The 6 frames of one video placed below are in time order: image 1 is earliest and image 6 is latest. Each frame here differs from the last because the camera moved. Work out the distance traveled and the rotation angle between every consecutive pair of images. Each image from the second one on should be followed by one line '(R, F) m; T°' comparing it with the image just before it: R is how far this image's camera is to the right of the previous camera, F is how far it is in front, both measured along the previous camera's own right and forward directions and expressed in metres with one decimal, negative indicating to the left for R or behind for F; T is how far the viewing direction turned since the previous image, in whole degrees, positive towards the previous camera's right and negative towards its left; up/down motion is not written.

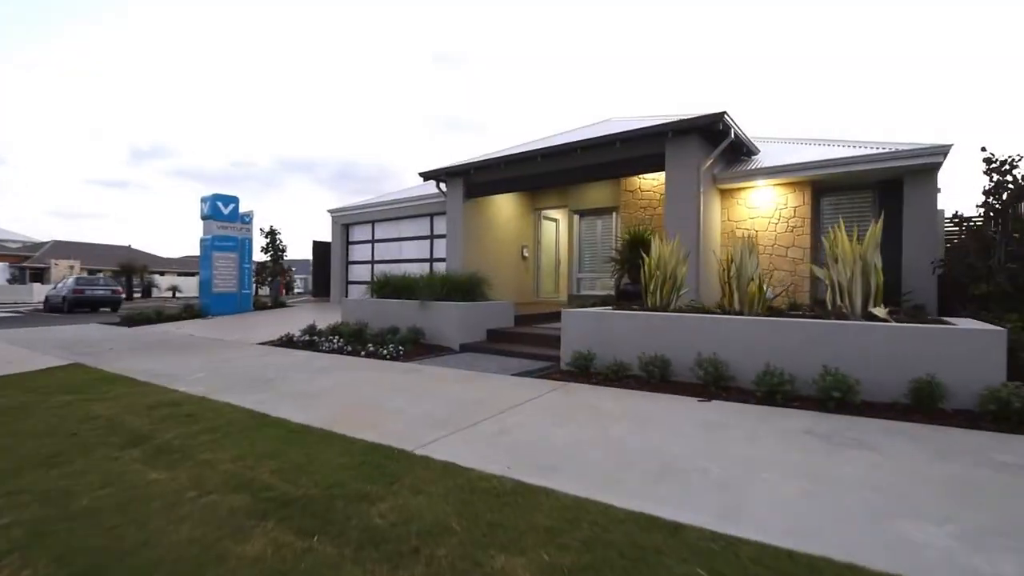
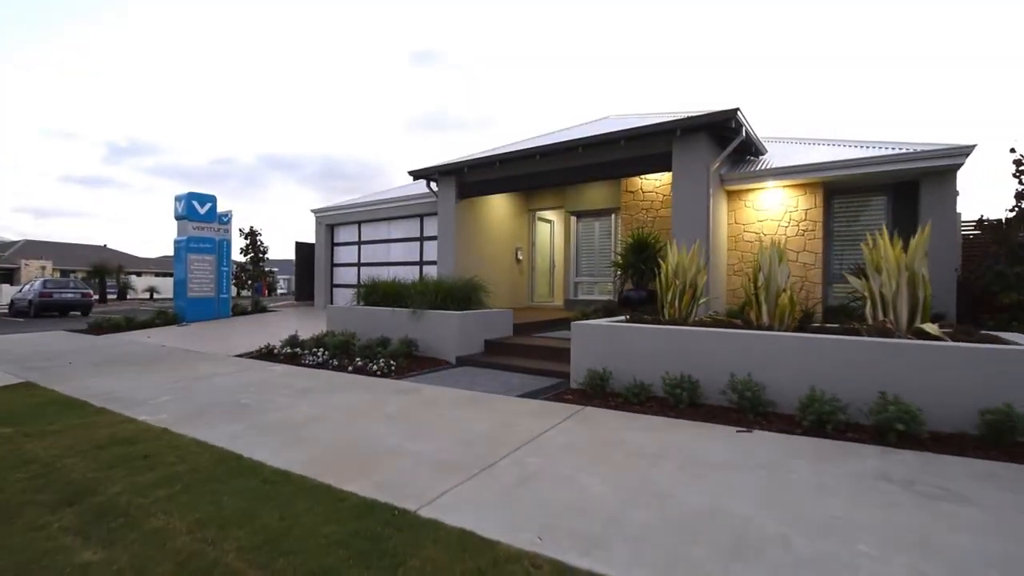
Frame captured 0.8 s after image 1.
(-0.2, +0.5) m; +2°
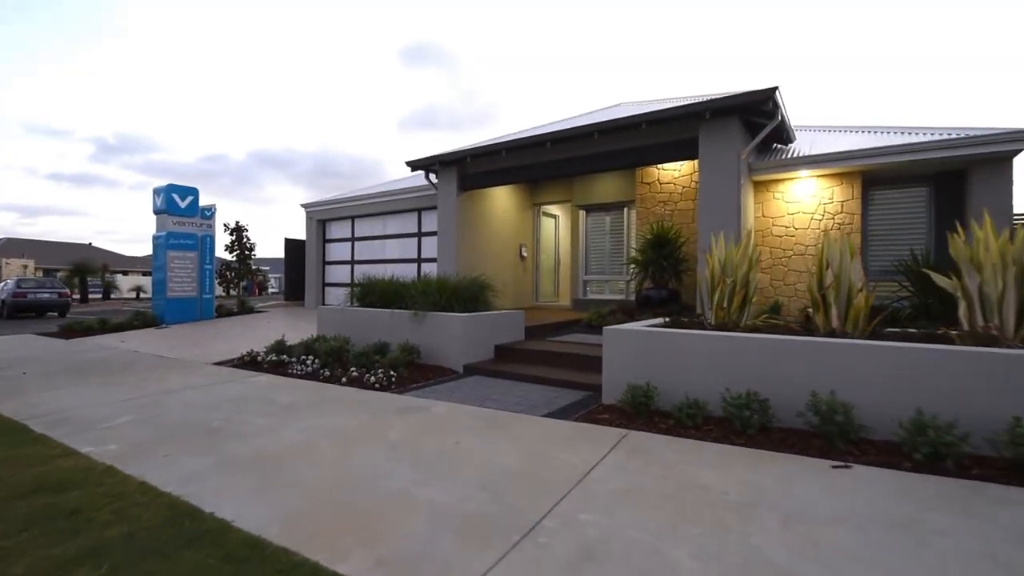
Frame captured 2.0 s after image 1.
(-0.3, +0.8) m; +1°
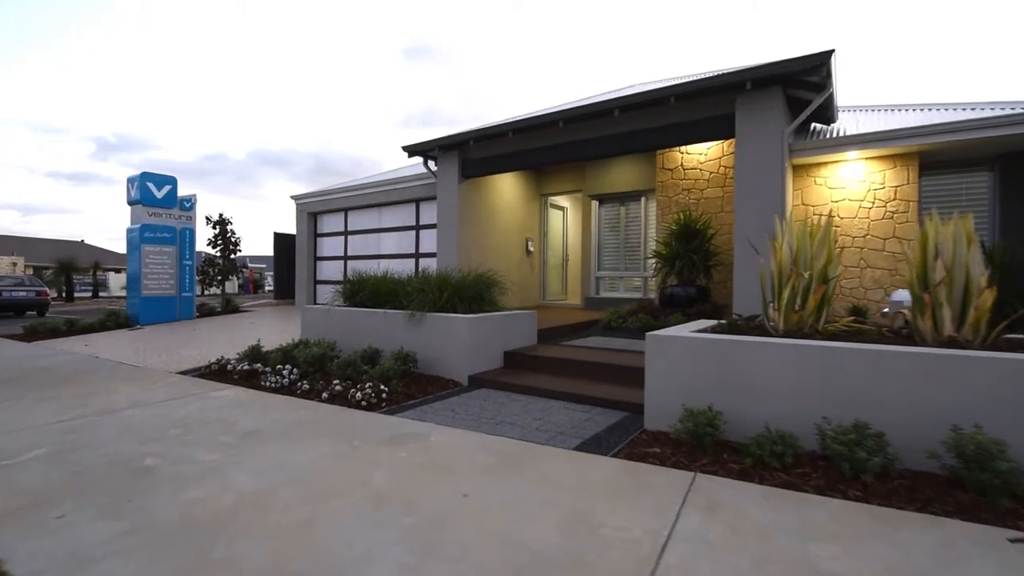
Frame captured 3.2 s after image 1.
(-0.1, +0.9) m; 0°
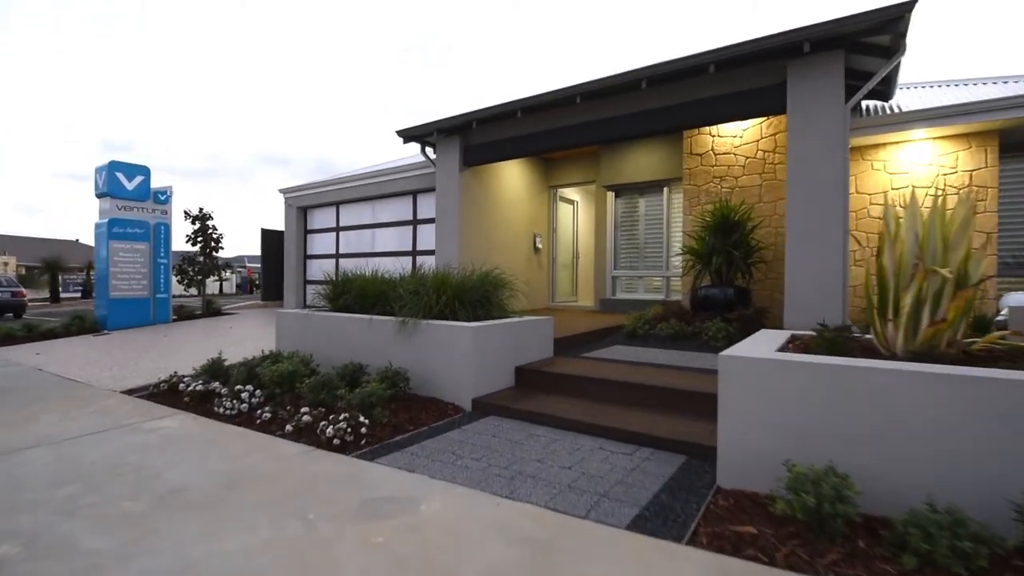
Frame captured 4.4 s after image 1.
(-0.1, +1.0) m; 0°
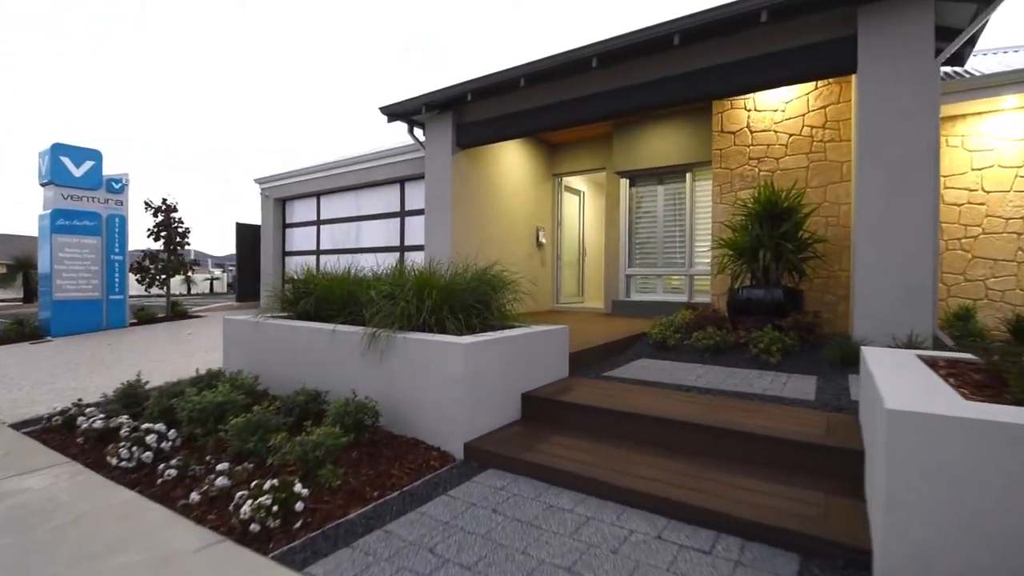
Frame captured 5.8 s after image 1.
(-0.1, +1.1) m; 0°
